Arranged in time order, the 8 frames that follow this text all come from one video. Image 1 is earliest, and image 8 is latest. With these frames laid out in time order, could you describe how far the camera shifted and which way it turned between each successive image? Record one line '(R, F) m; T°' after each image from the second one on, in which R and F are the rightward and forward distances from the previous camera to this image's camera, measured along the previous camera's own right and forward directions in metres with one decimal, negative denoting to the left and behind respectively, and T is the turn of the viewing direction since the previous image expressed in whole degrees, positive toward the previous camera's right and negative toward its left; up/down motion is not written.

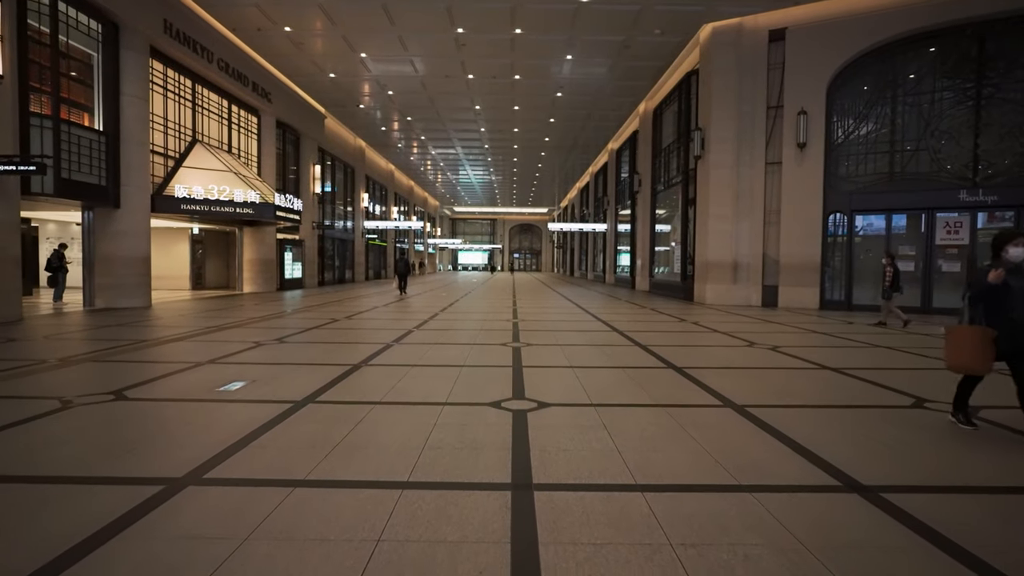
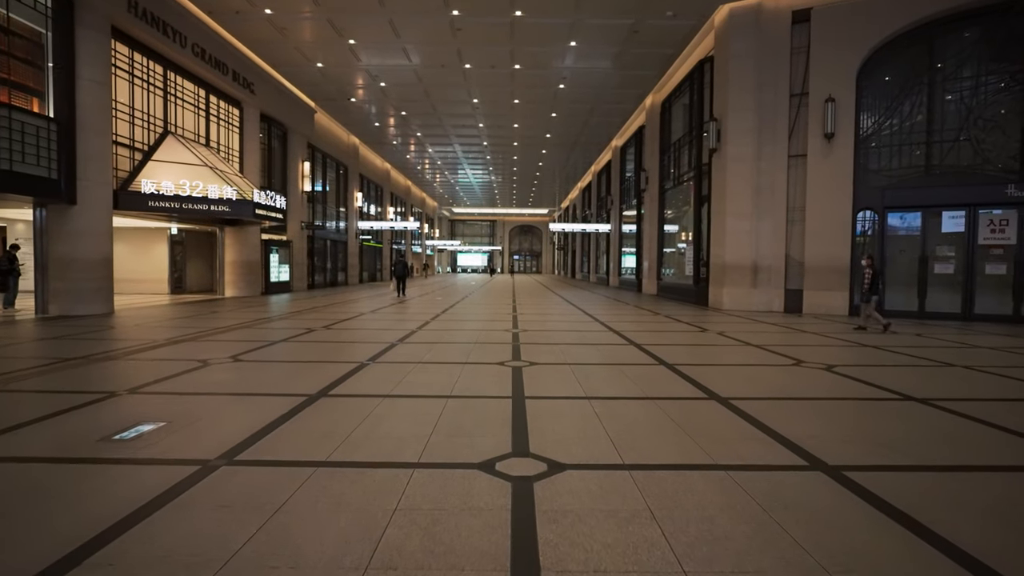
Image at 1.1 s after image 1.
(0.0, +1.3) m; 0°
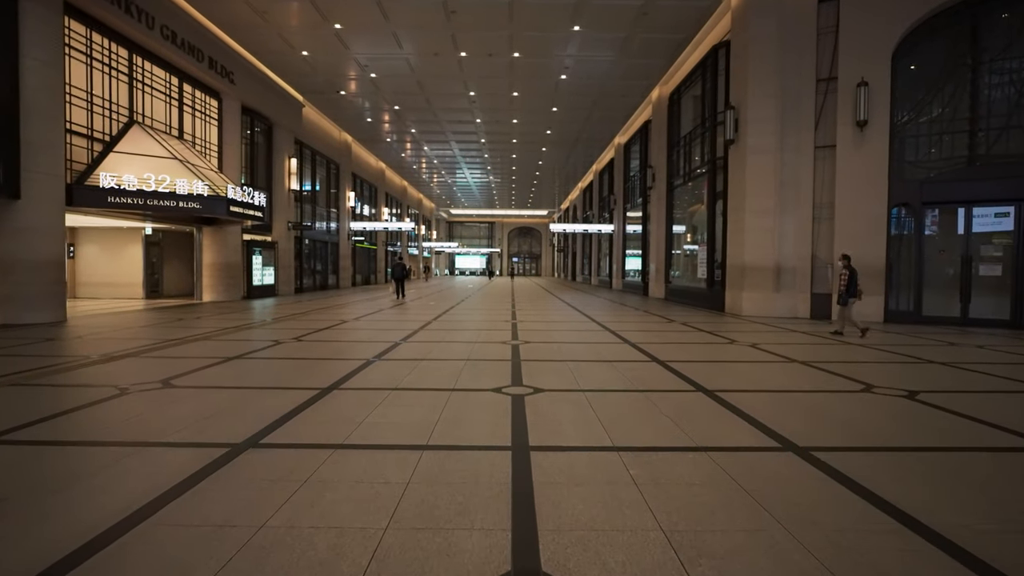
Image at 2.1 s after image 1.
(0.0, +1.3) m; 0°
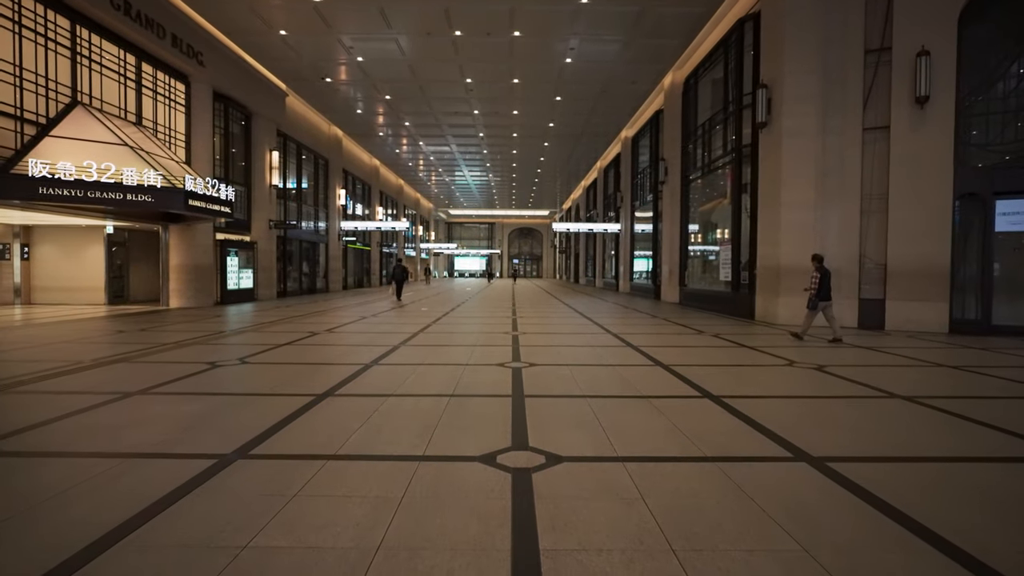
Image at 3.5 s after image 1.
(0.0, +1.8) m; 0°
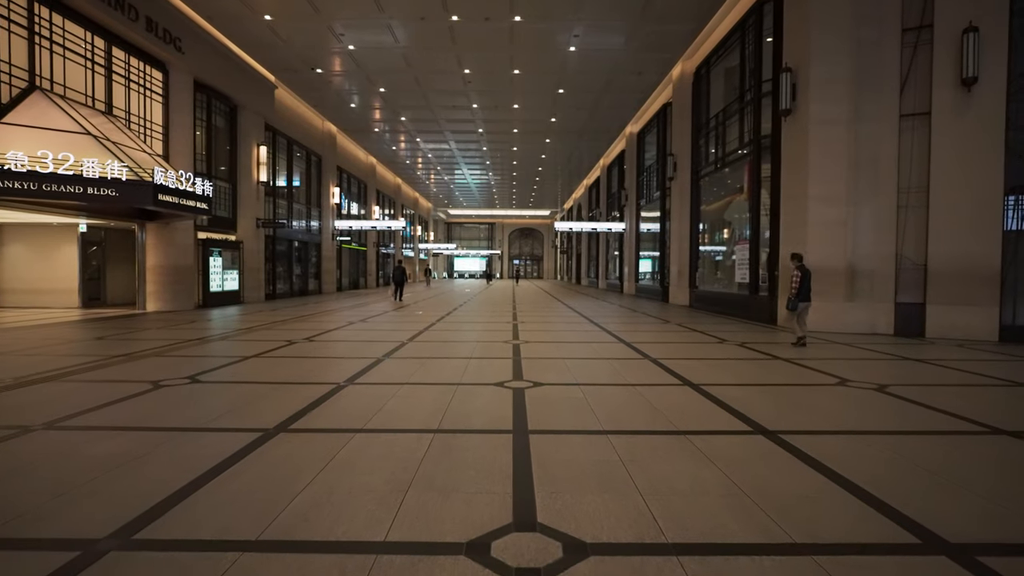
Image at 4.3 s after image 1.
(0.0, +1.1) m; 0°
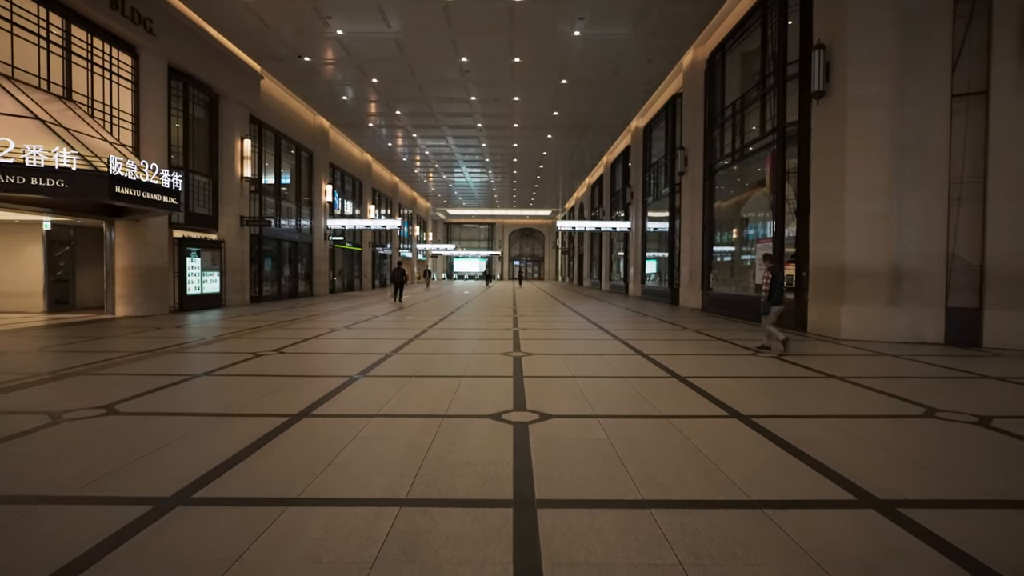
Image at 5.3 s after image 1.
(0.0, +1.2) m; 0°
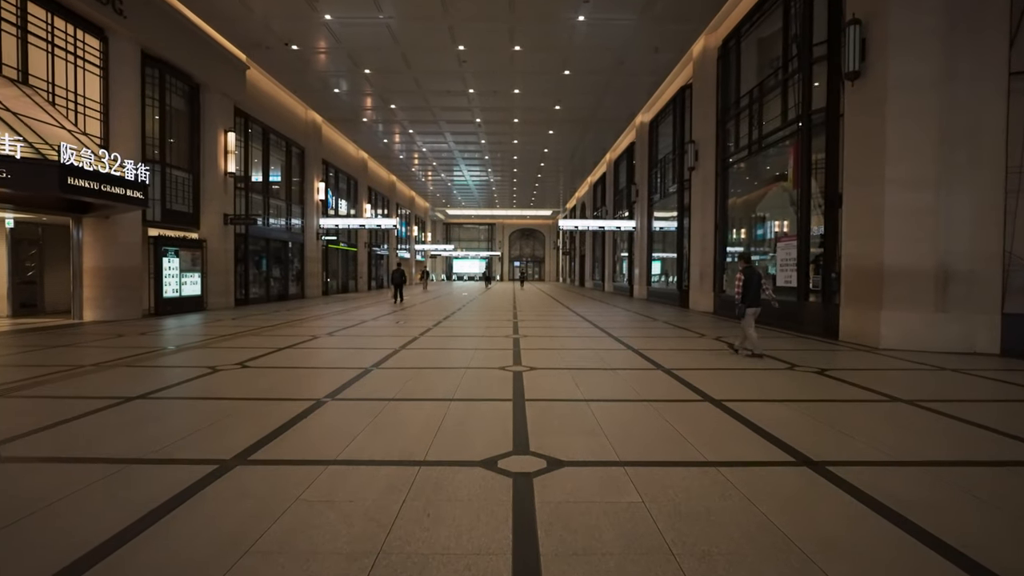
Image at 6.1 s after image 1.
(0.0, +1.1) m; 0°
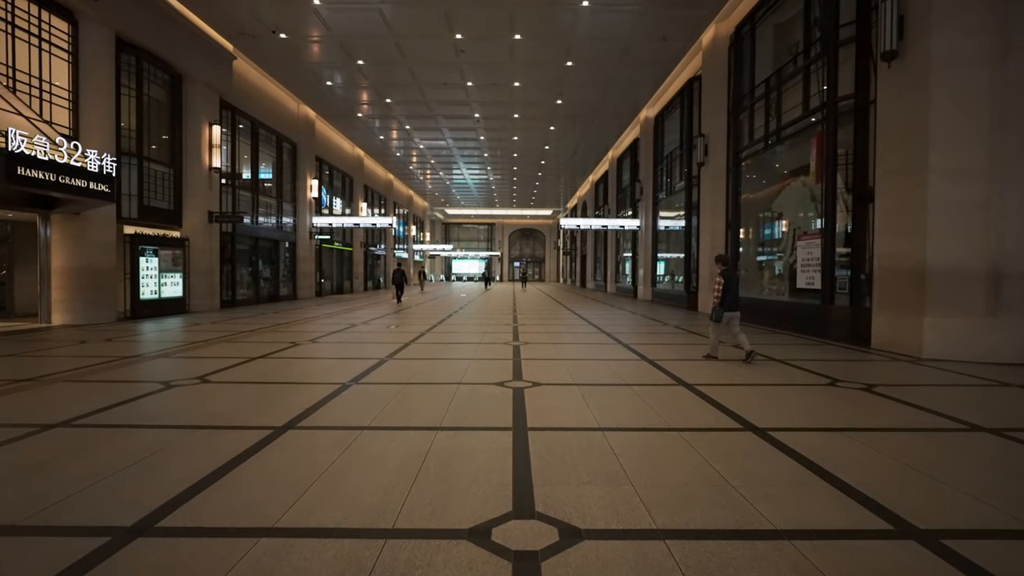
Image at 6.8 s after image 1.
(0.0, +0.9) m; 0°
